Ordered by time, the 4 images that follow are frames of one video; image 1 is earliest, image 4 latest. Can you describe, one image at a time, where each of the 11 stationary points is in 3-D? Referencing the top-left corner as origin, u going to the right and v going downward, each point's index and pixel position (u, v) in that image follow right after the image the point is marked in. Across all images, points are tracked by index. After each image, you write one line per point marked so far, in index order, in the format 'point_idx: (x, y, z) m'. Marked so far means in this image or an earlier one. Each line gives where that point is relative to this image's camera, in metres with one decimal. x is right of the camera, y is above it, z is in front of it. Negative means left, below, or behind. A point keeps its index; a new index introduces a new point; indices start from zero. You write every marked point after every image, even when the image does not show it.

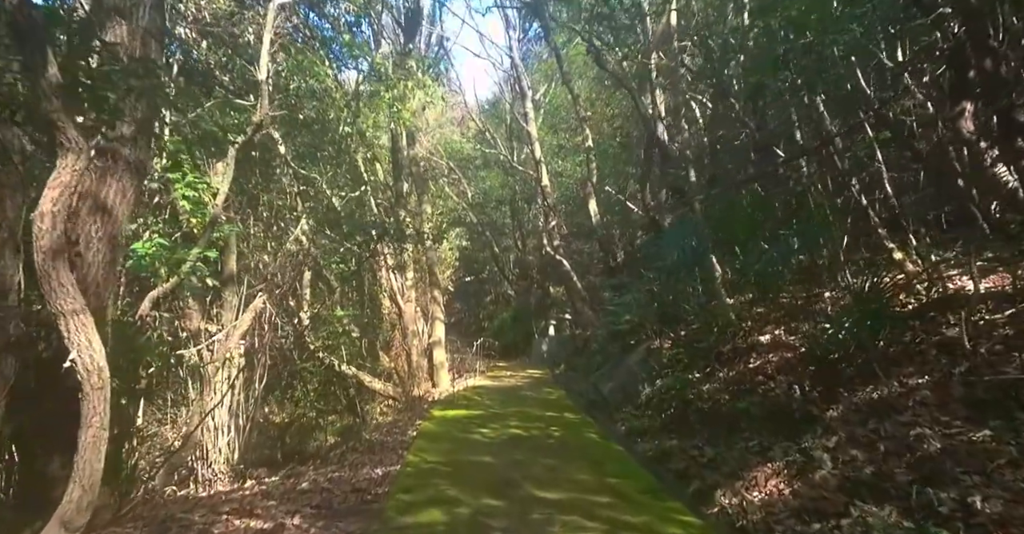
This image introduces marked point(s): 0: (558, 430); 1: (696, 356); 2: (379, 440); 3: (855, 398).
0: (+0.6, -1.9, +7.9) m
1: (+2.3, -1.1, +8.0) m
2: (-1.6, -2.1, +8.0) m
3: (+2.7, -1.0, +5.1) m
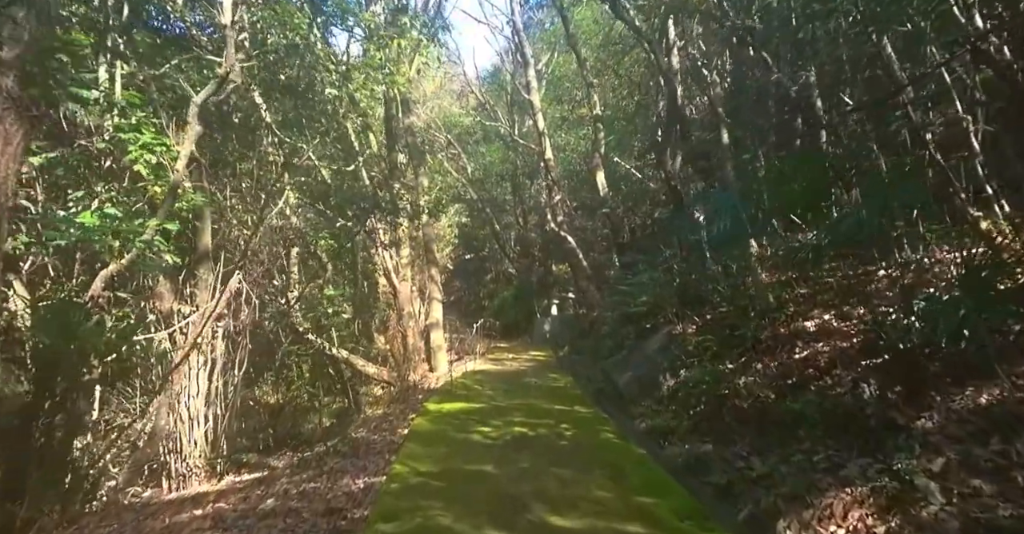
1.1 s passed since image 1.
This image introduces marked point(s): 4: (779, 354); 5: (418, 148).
0: (+0.6, -1.7, +6.9) m
1: (+2.3, -0.8, +7.0) m
2: (-1.6, -1.8, +7.0) m
3: (+2.7, -0.8, +4.1) m
4: (+2.5, -0.8, +6.2) m
5: (-2.2, +2.7, +15.6) m
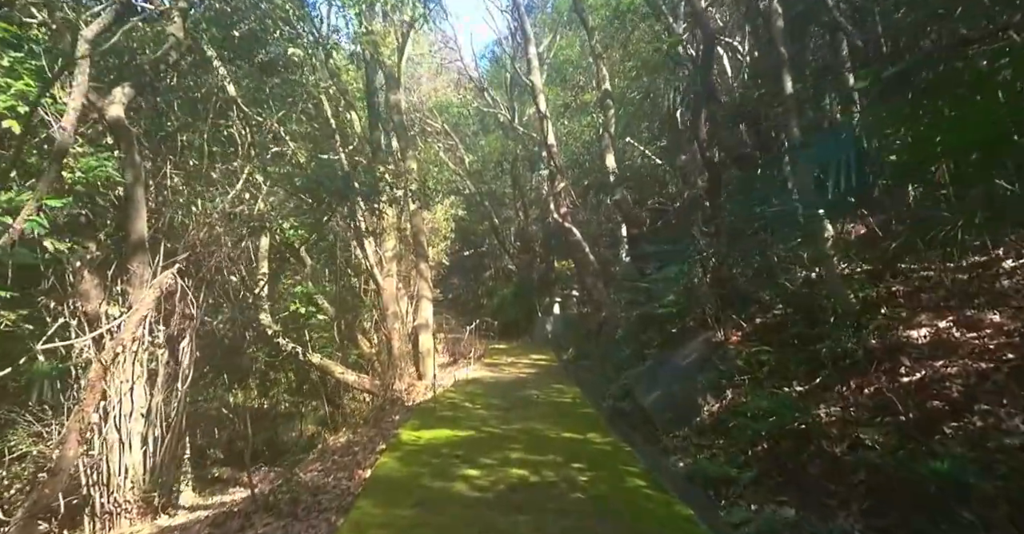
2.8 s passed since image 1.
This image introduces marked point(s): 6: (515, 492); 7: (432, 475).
0: (+0.6, -1.6, +5.2) m
1: (+2.3, -0.7, +5.3) m
2: (-1.6, -1.8, +5.3) m
3: (+2.7, -0.8, +2.4) m
4: (+2.5, -0.7, +4.5) m
5: (-2.2, +2.9, +13.9) m
6: (0.0, -1.6, +4.7) m
7: (-0.6, -1.6, +5.0) m
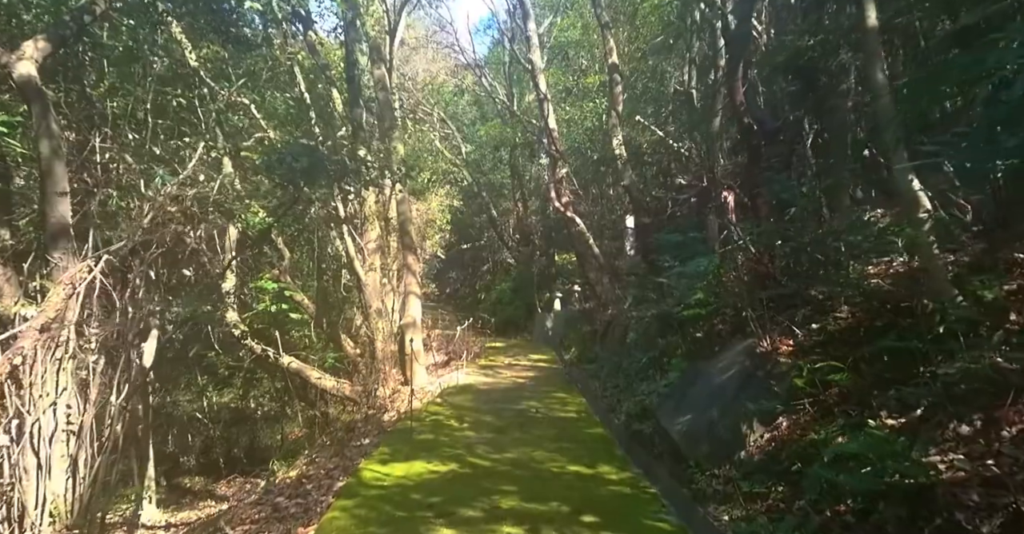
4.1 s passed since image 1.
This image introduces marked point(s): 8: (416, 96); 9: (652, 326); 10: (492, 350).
0: (+0.5, -1.5, +3.9) m
1: (+2.2, -0.7, +4.0) m
2: (-1.7, -1.7, +4.0) m
3: (+2.6, -0.7, +1.1) m
4: (+2.4, -0.7, +3.2) m
5: (-2.3, +3.0, +12.6) m
6: (0.0, -1.5, +3.3) m
7: (-0.7, -1.5, +3.7) m
8: (-2.8, +5.1, +19.0) m
9: (+1.6, -0.7, +7.8) m
10: (-0.5, -2.2, +17.4) m
